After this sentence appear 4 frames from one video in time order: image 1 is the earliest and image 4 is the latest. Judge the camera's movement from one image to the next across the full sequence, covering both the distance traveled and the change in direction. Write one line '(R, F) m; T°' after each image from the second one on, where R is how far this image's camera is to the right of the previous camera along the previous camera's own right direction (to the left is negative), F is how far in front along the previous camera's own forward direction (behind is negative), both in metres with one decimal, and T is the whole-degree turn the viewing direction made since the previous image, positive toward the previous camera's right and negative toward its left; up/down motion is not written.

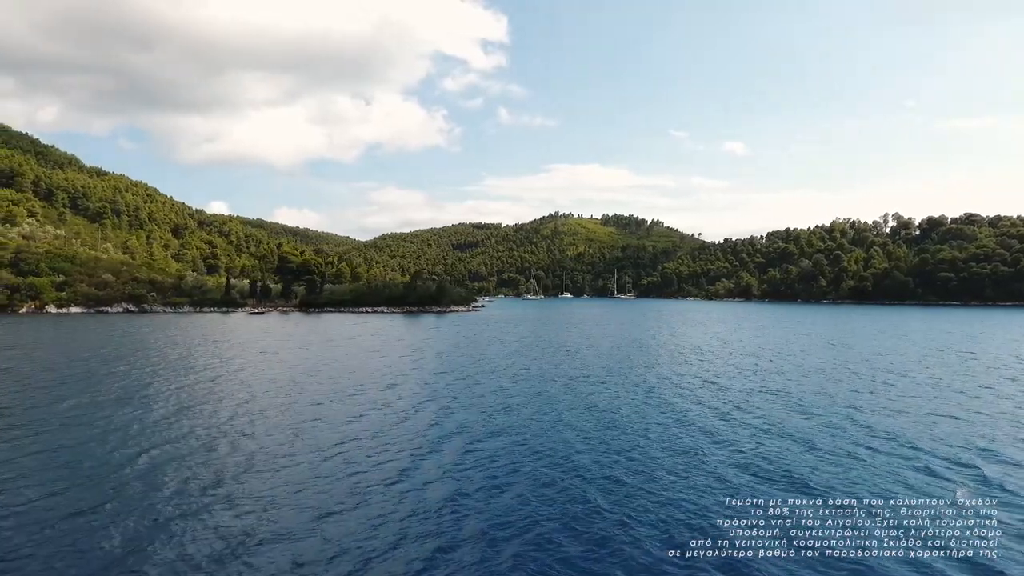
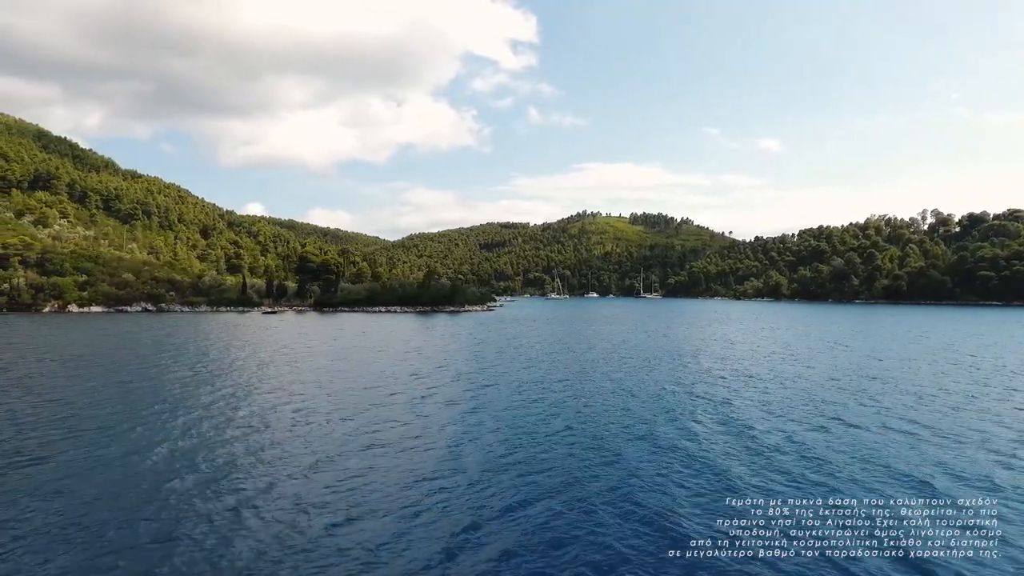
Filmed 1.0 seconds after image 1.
(+1.7, +0.9) m; -3°
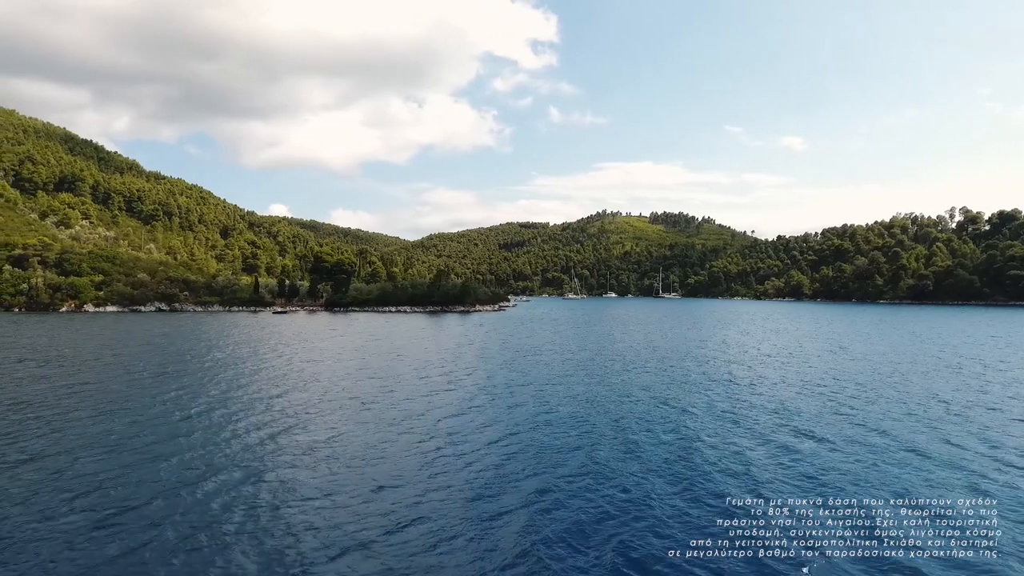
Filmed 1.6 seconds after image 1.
(+1.1, +0.5) m; -2°
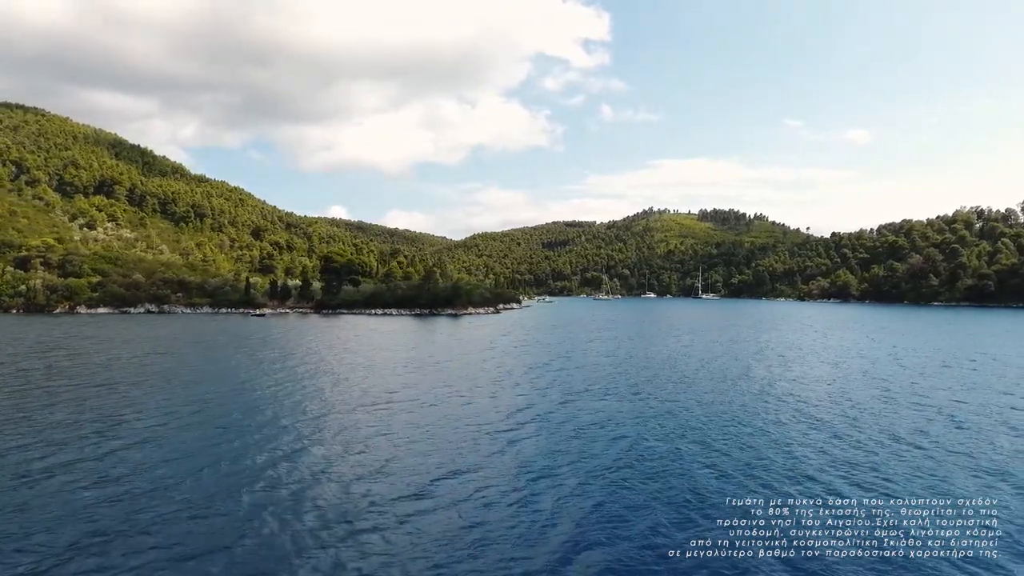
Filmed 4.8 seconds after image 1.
(+6.5, +3.0) m; -4°
